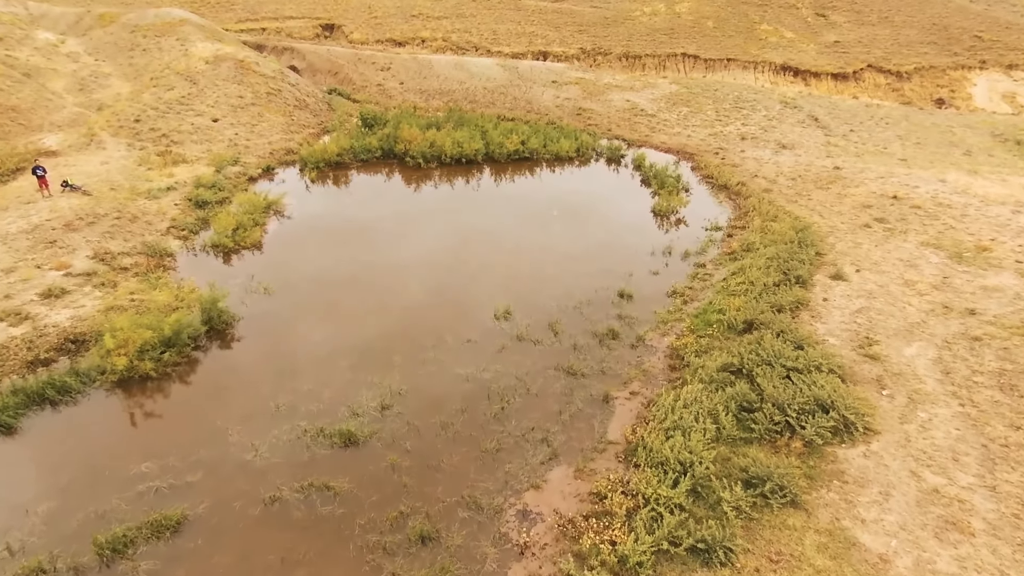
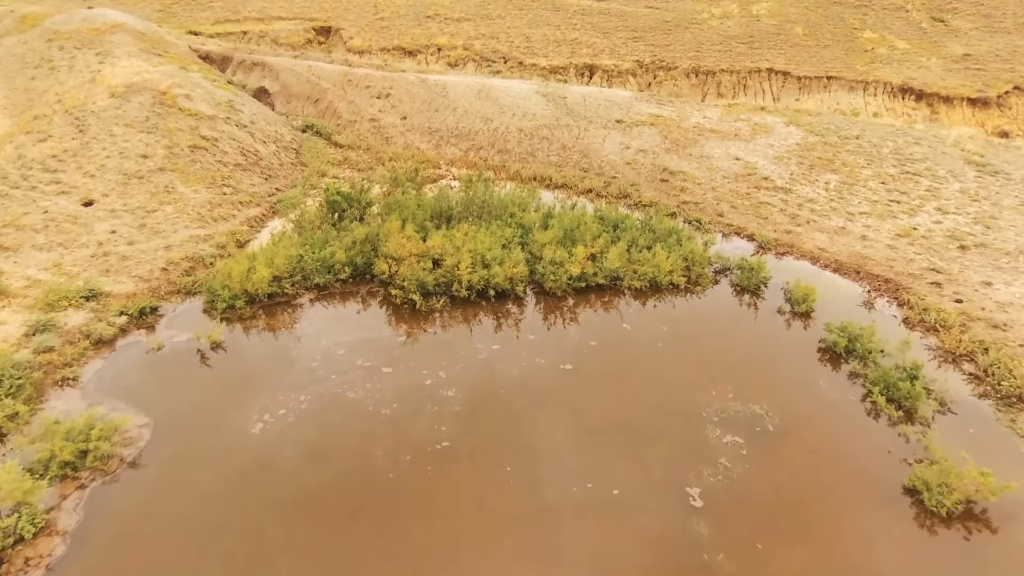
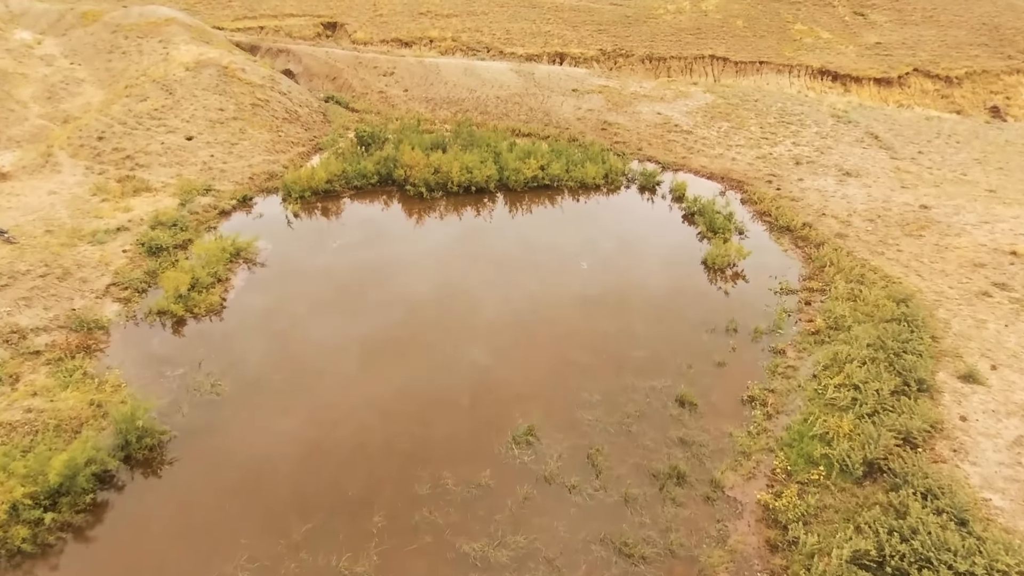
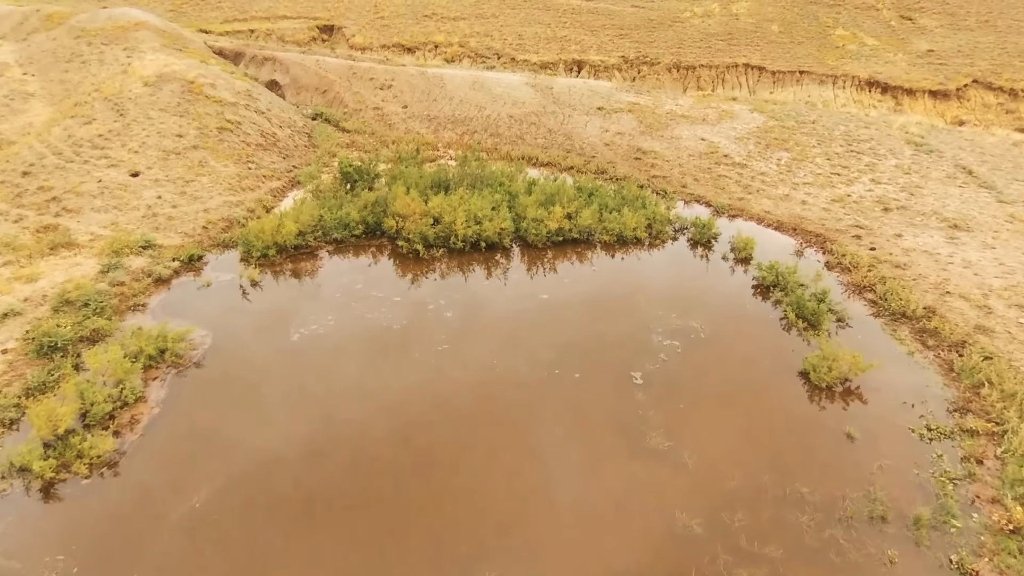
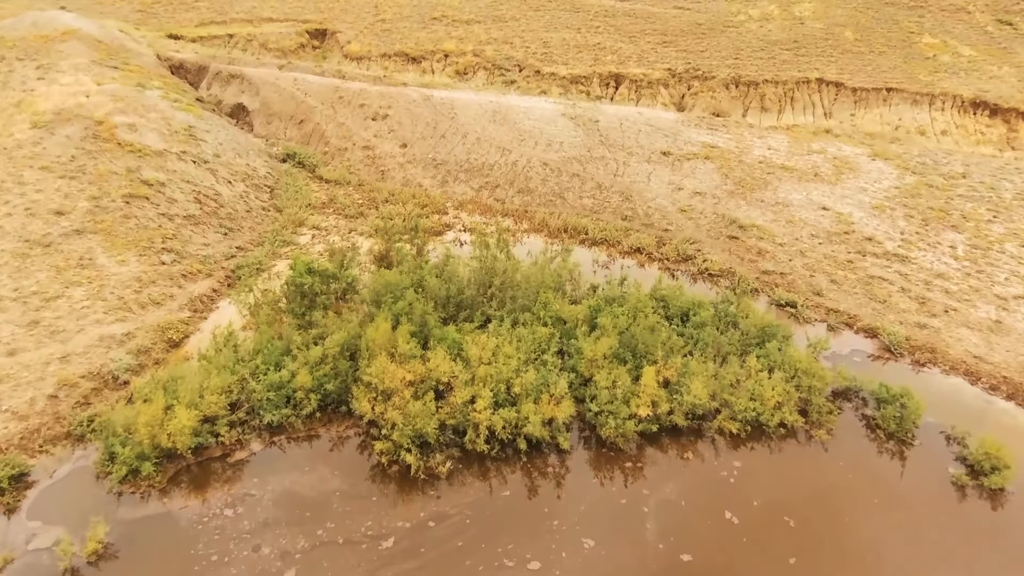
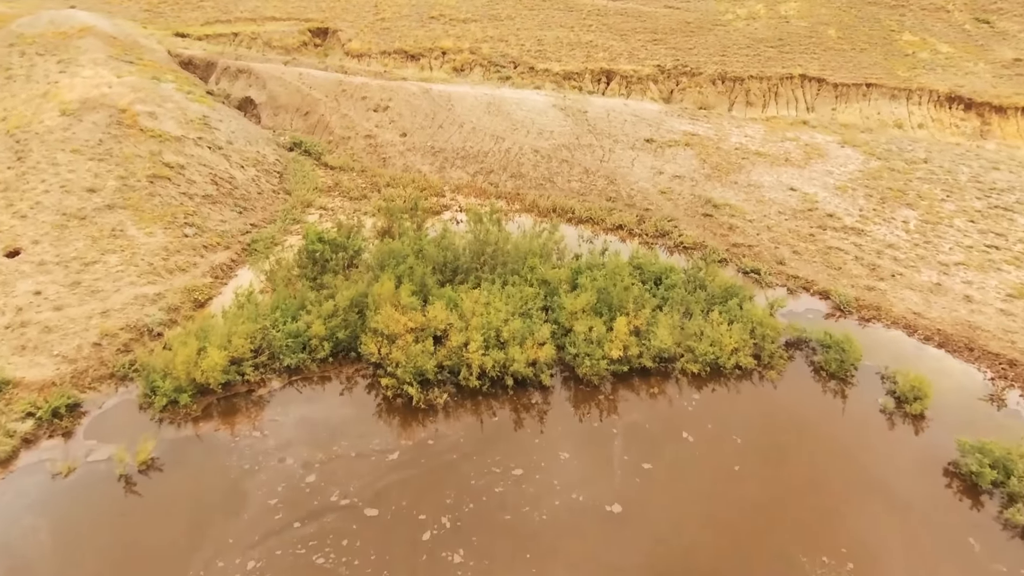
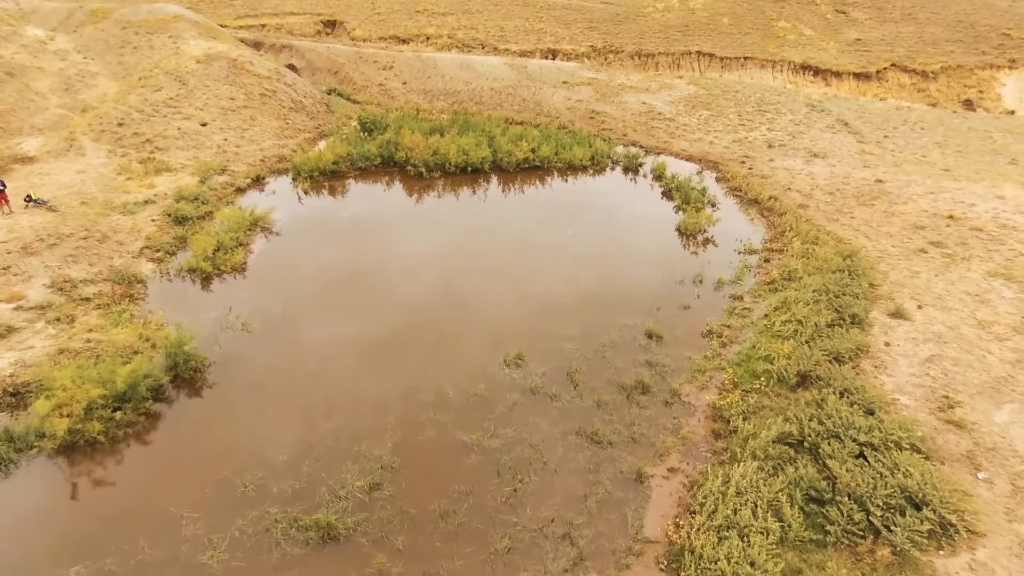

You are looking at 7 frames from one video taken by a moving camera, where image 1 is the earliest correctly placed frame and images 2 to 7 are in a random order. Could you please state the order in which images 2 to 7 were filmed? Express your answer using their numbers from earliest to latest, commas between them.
7, 3, 4, 2, 6, 5
